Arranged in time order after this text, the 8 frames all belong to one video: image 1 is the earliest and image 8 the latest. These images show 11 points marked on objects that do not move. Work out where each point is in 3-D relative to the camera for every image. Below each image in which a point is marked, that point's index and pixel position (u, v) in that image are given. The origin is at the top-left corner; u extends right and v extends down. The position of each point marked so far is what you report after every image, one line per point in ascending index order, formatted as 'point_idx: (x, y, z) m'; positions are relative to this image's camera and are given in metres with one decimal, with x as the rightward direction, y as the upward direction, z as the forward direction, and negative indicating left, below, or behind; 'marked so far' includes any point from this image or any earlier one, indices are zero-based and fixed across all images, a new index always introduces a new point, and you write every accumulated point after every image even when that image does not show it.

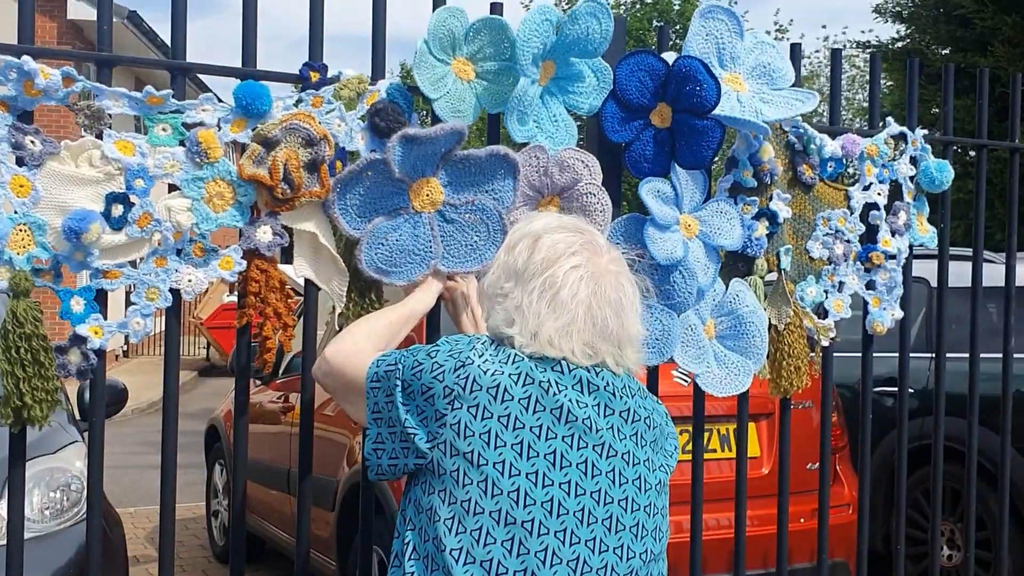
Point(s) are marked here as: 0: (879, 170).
0: (+0.9, +0.3, +2.5) m
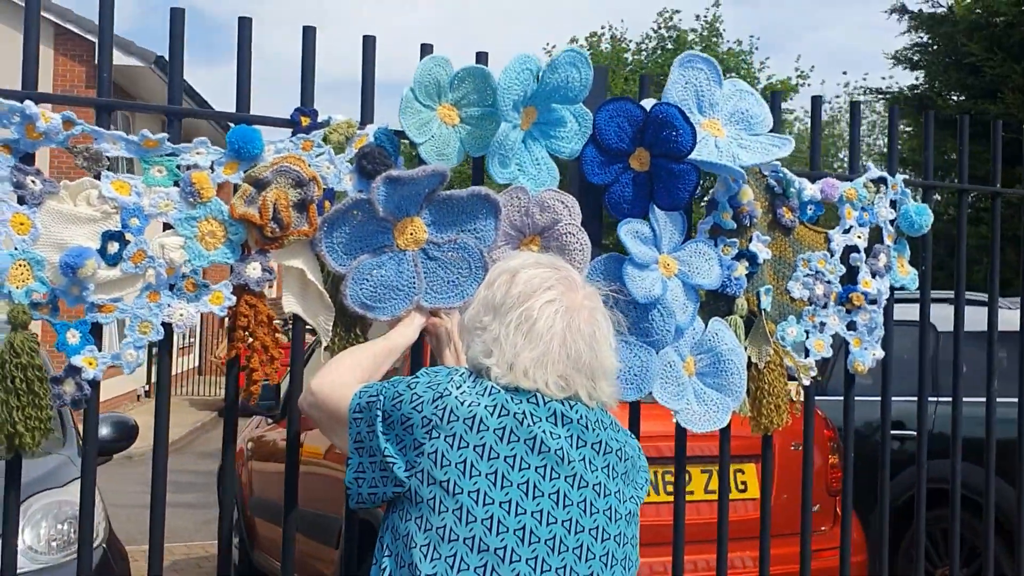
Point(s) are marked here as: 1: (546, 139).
0: (+0.9, +0.2, +2.6) m
1: (+0.1, +0.3, +2.2) m
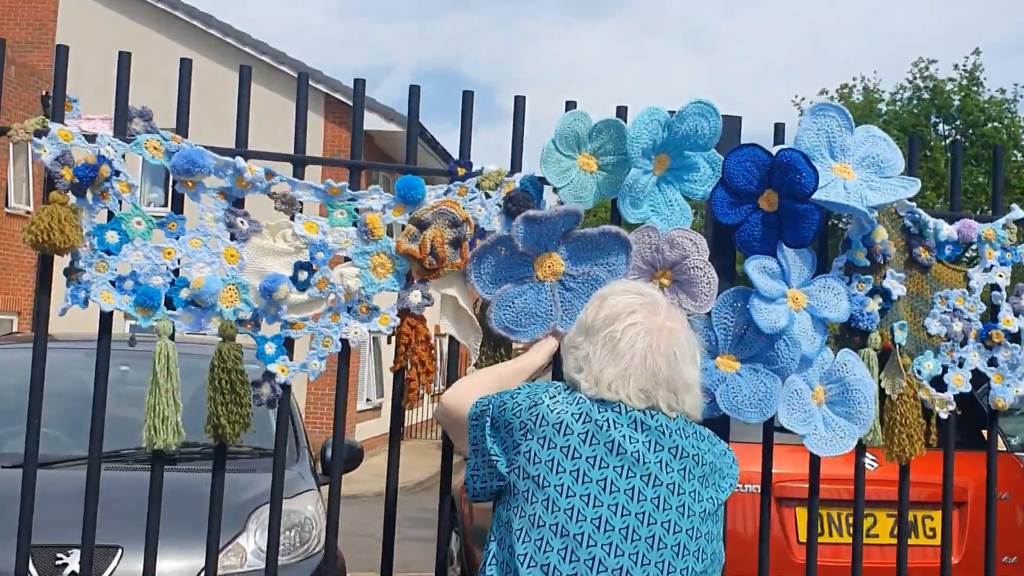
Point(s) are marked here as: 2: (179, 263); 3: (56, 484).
0: (+1.3, +0.1, +2.6) m
1: (+0.4, +0.2, +2.4) m
2: (-0.7, +0.1, +2.2) m
3: (-1.5, -0.7, +3.4) m
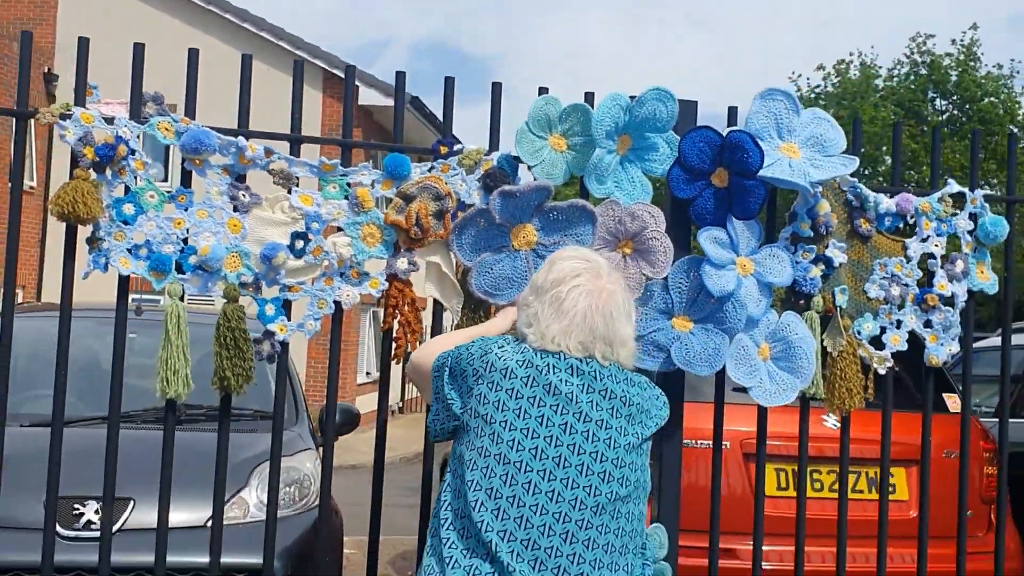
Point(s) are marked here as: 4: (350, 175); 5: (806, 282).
0: (+1.2, +0.2, +2.9) m
1: (+0.3, +0.3, +2.7) m
2: (-0.8, +0.1, +2.5) m
3: (-1.6, -0.6, +3.6) m
4: (-0.4, +0.3, +2.6) m
5: (+0.8, 0.0, +2.7) m
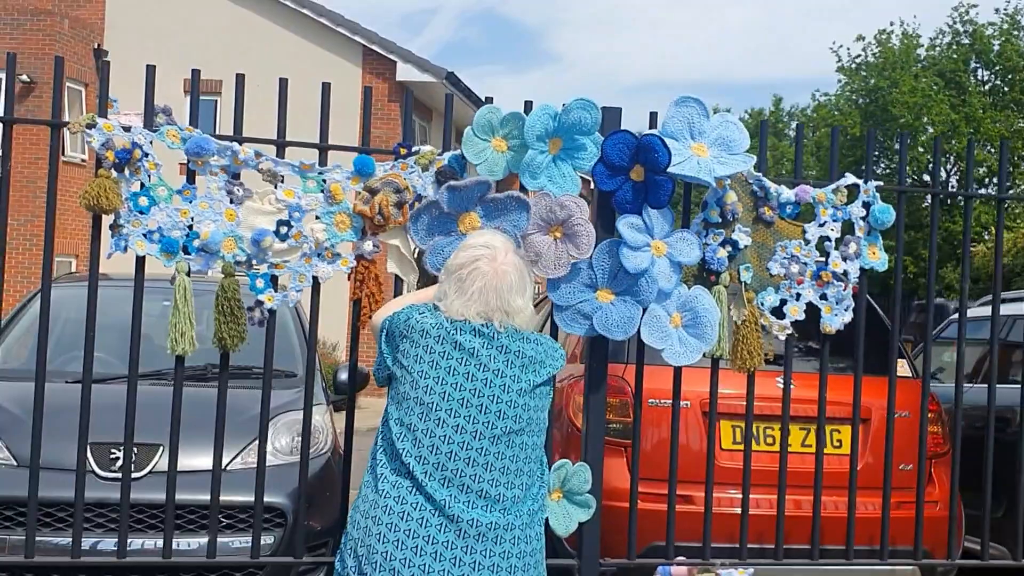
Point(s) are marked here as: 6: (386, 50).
0: (+1.0, +0.2, +3.3) m
1: (+0.2, +0.4, +3.1) m
2: (-1.0, +0.2, +3.0) m
3: (-1.7, -0.4, +4.2) m
4: (-0.6, +0.4, +3.1) m
5: (+0.6, +0.1, +3.2) m
6: (-1.9, +3.8, +16.0) m
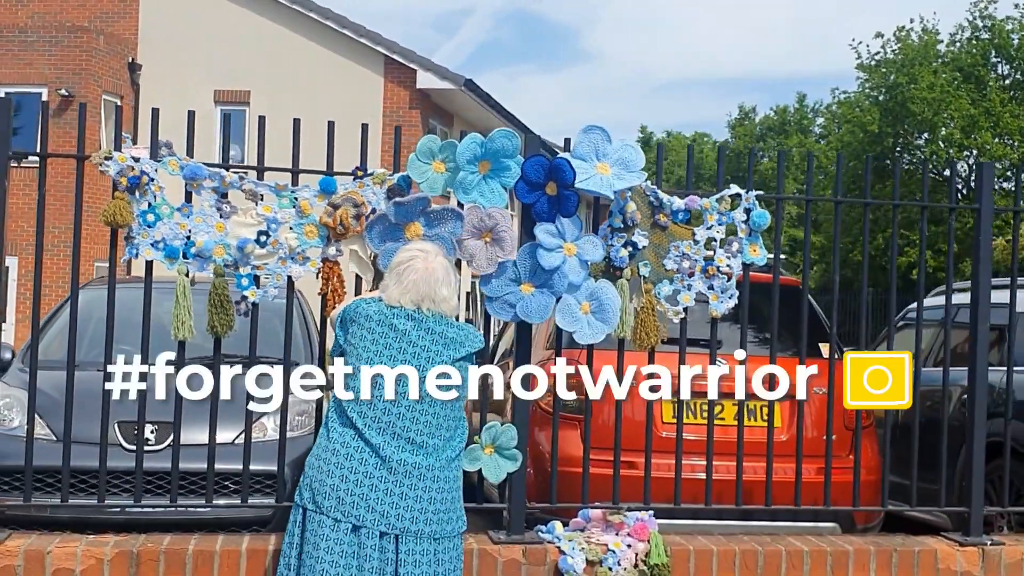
0: (+0.8, +0.3, +4.0) m
1: (-0.1, +0.4, +3.9) m
2: (-1.2, +0.2, +3.8) m
3: (-1.9, -0.4, +5.0) m
4: (-0.8, +0.4, +3.9) m
5: (+0.4, +0.1, +3.9) m
6: (-1.8, +3.8, +16.7) m
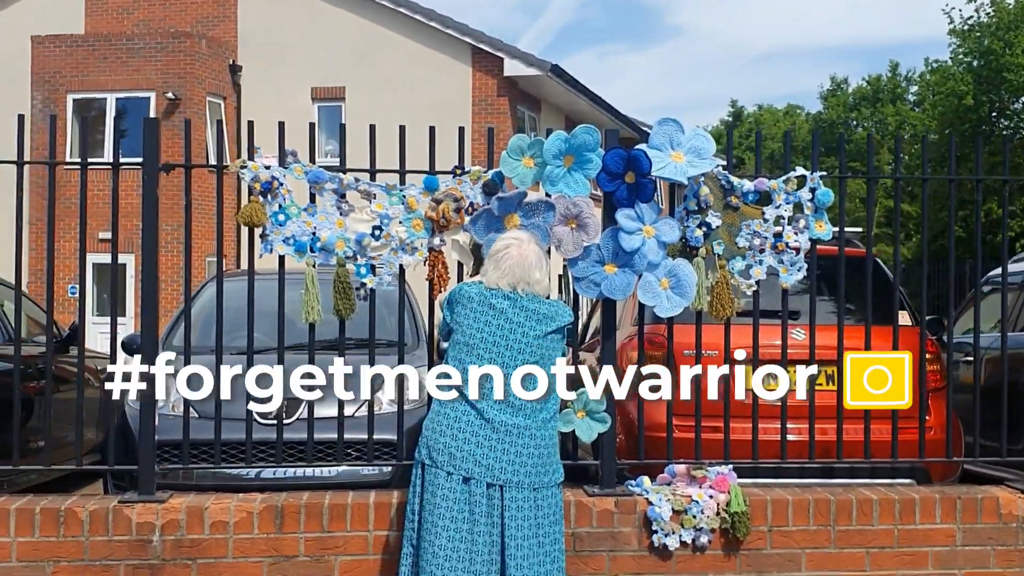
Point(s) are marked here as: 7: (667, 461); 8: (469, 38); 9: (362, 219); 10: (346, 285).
0: (+1.2, +0.4, +4.4) m
1: (+0.3, +0.5, +4.3) m
2: (-0.8, +0.3, +4.4) m
3: (-1.4, -0.4, +5.6) m
4: (-0.5, +0.4, +4.4) m
5: (+0.8, +0.2, +4.3) m
6: (-0.3, +4.0, +17.2) m
7: (+0.7, -0.8, +4.4) m
8: (-0.8, +4.3, +17.5) m
9: (-0.6, +0.3, +4.4) m
10: (-0.7, 0.0, +4.4) m
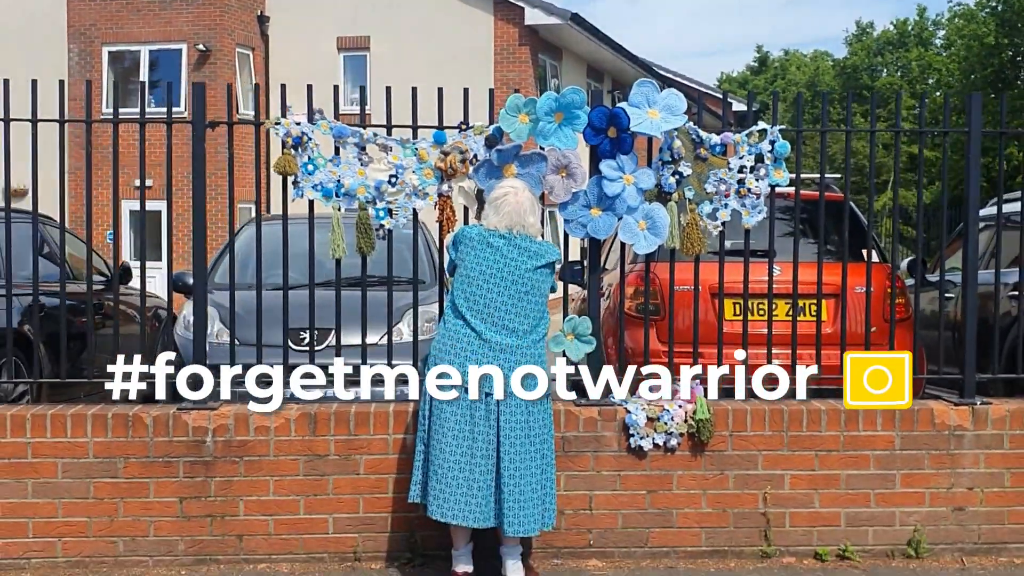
0: (+1.2, +0.7, +5.0) m
1: (+0.3, +0.8, +5.0) m
2: (-0.9, +0.5, +5.1) m
3: (-1.4, 0.0, +6.4) m
4: (-0.5, +0.7, +5.1) m
5: (+0.8, +0.5, +5.0) m
6: (0.0, +5.0, +17.7) m
7: (+0.7, -0.5, +5.2) m
8: (-0.4, +5.2, +18.0) m
9: (-0.7, +0.6, +5.1) m
10: (-0.7, +0.3, +5.1) m
